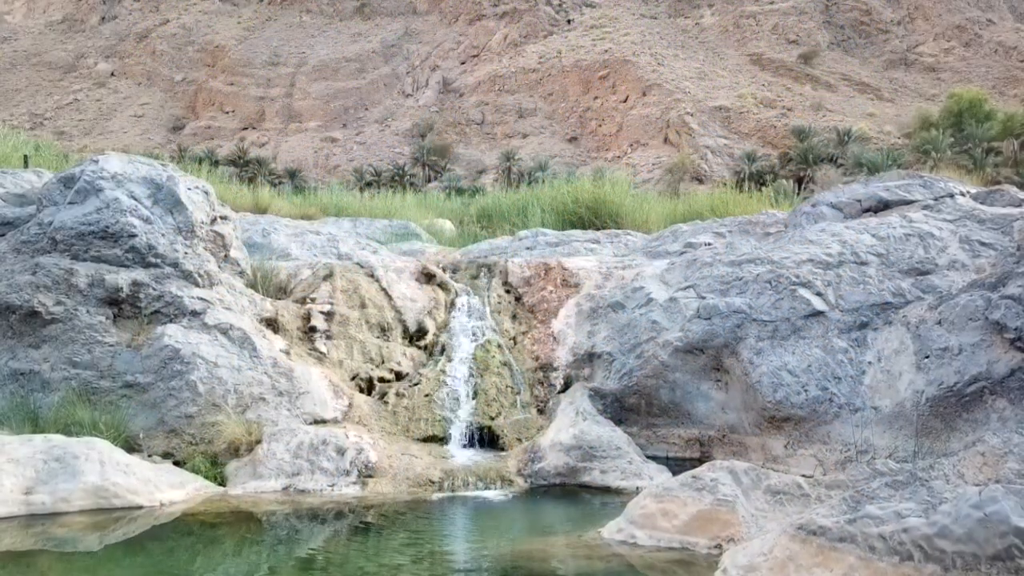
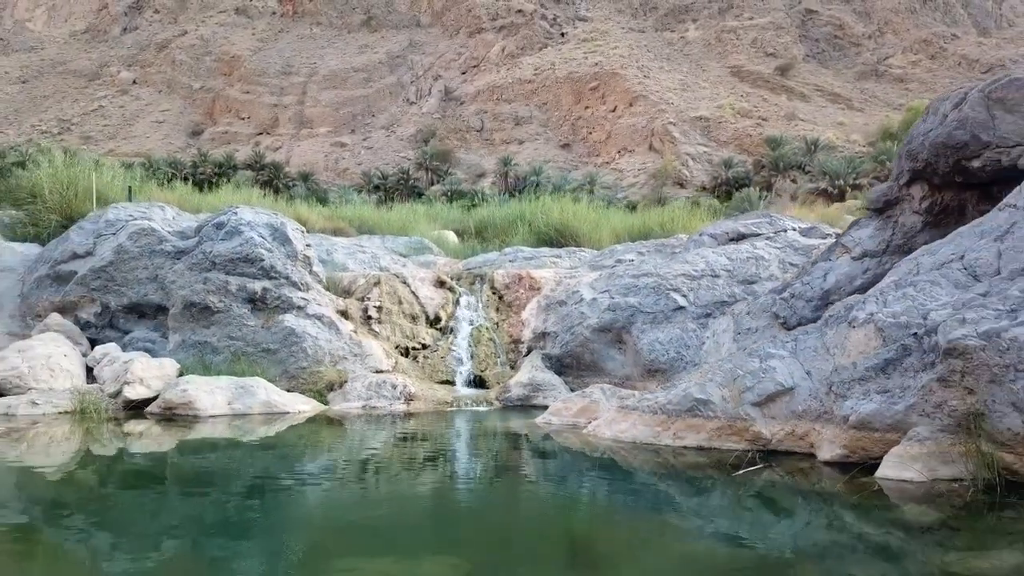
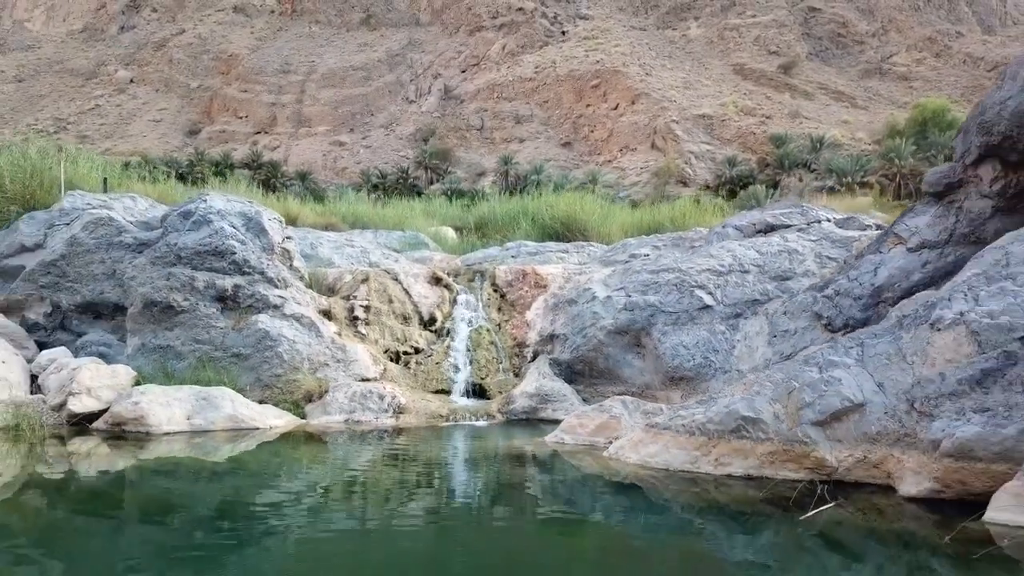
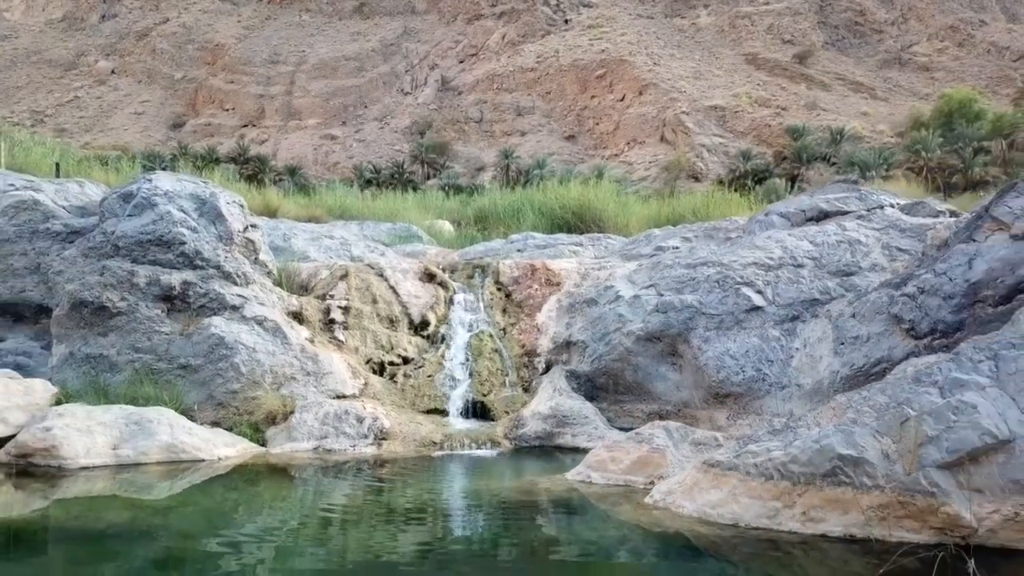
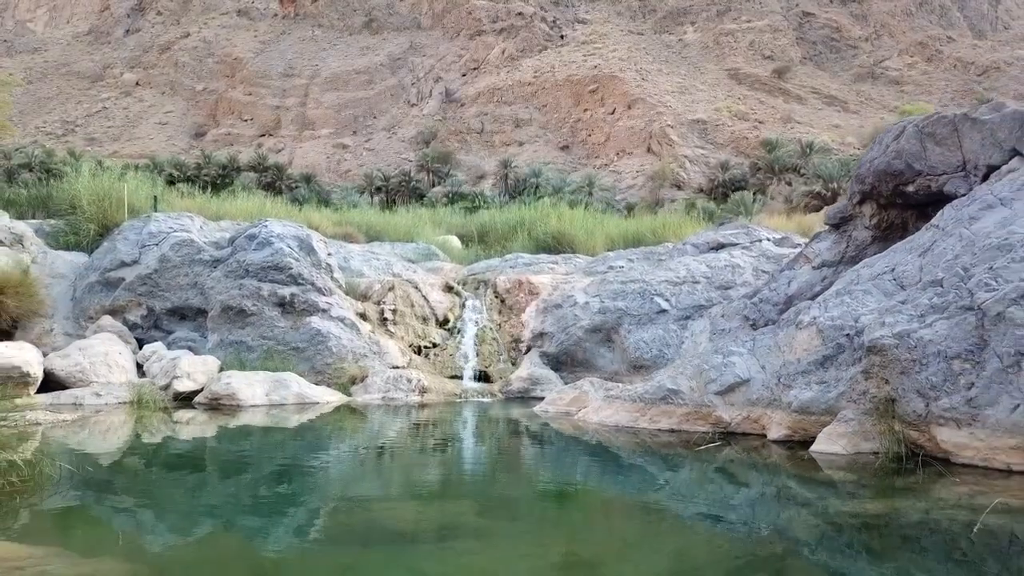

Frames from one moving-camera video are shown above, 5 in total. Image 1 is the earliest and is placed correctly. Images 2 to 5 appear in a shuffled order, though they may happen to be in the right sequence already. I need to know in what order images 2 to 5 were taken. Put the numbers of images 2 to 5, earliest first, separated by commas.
4, 3, 2, 5
